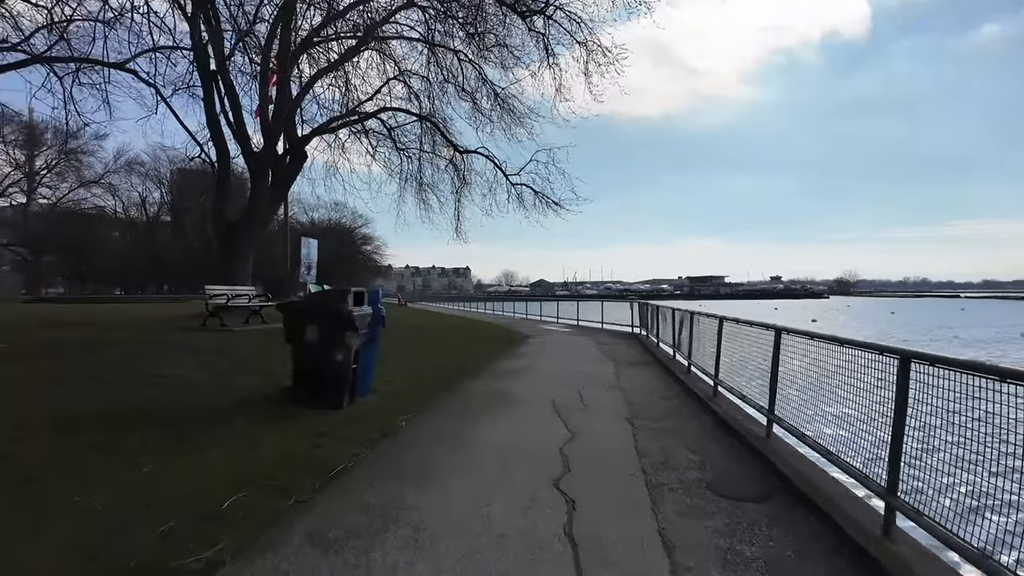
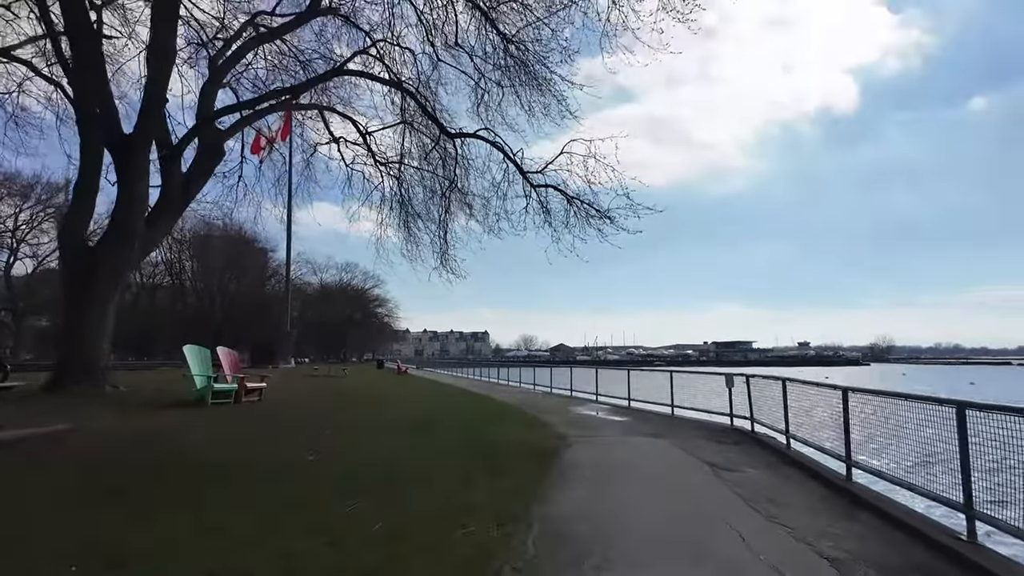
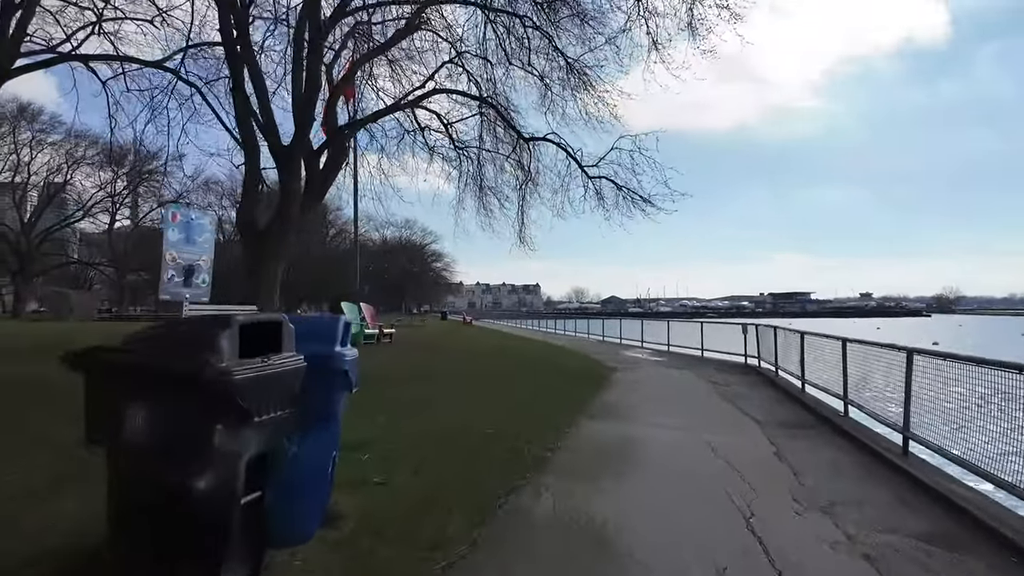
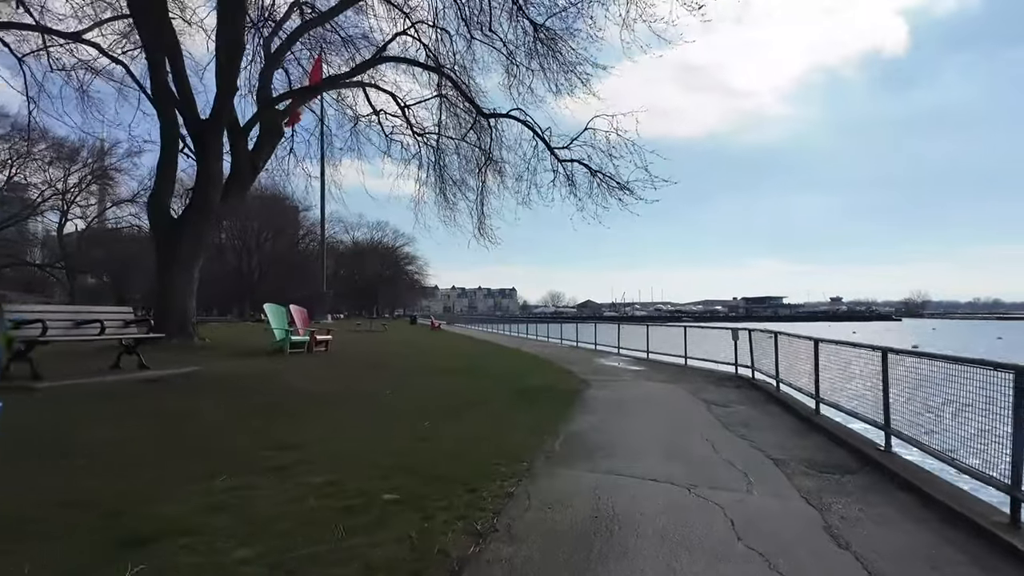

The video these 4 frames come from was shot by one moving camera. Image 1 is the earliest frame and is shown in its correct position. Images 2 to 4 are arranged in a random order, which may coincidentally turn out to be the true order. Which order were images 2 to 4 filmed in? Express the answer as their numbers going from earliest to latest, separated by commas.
3, 4, 2
